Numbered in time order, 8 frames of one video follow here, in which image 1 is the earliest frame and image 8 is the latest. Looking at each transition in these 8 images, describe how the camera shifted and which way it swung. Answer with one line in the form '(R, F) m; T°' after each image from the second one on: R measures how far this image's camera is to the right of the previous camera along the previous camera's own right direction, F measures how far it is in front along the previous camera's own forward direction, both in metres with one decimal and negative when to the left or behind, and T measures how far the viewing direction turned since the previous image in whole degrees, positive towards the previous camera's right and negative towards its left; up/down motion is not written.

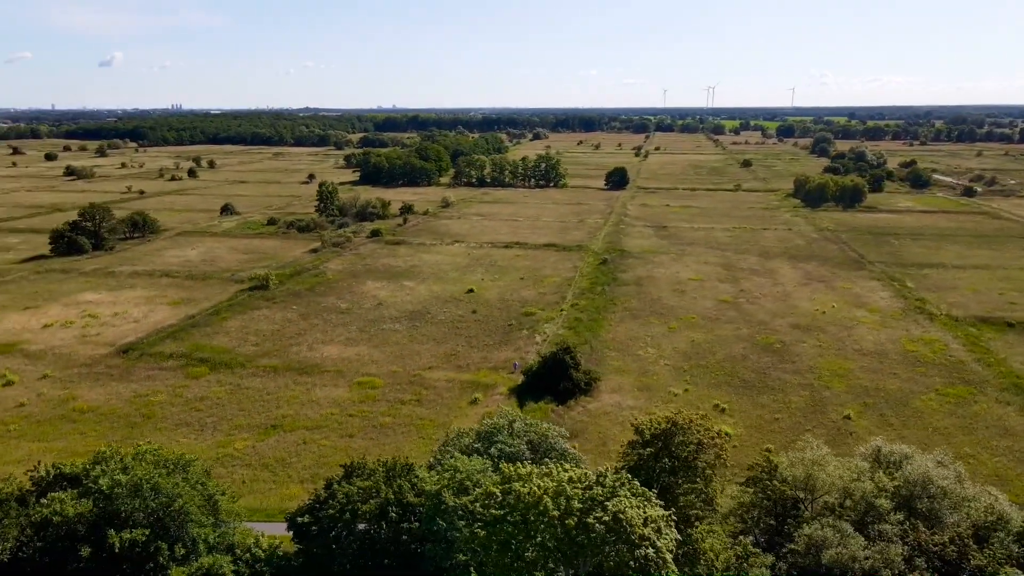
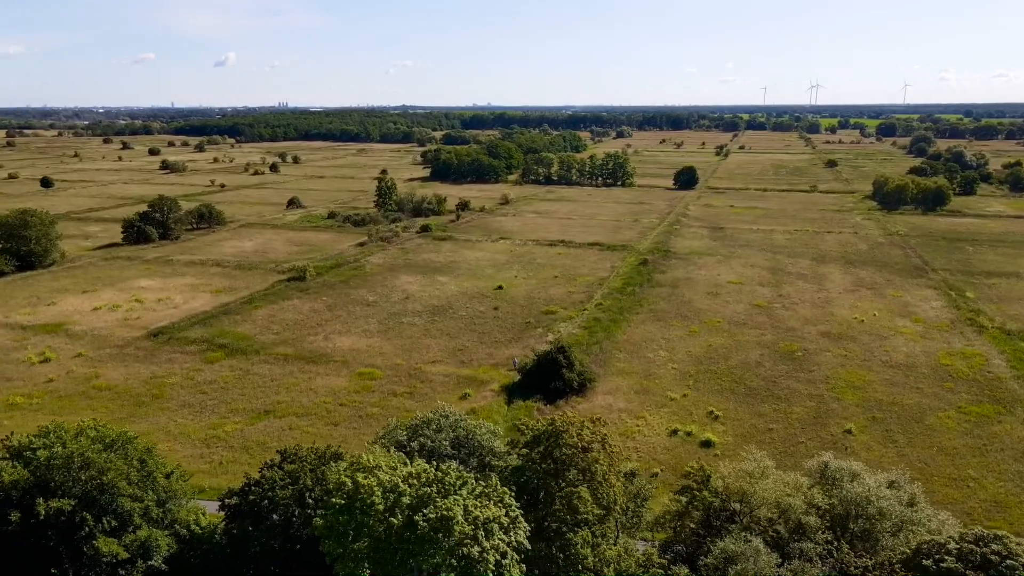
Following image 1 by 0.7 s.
(+3.7, +0.2) m; -7°
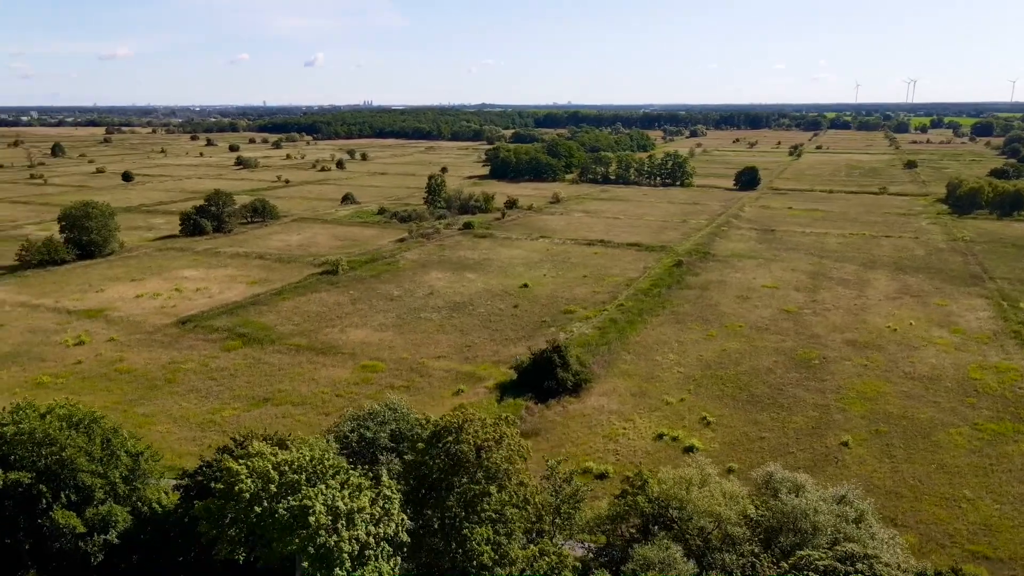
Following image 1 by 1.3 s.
(+3.1, +0.1) m; -6°
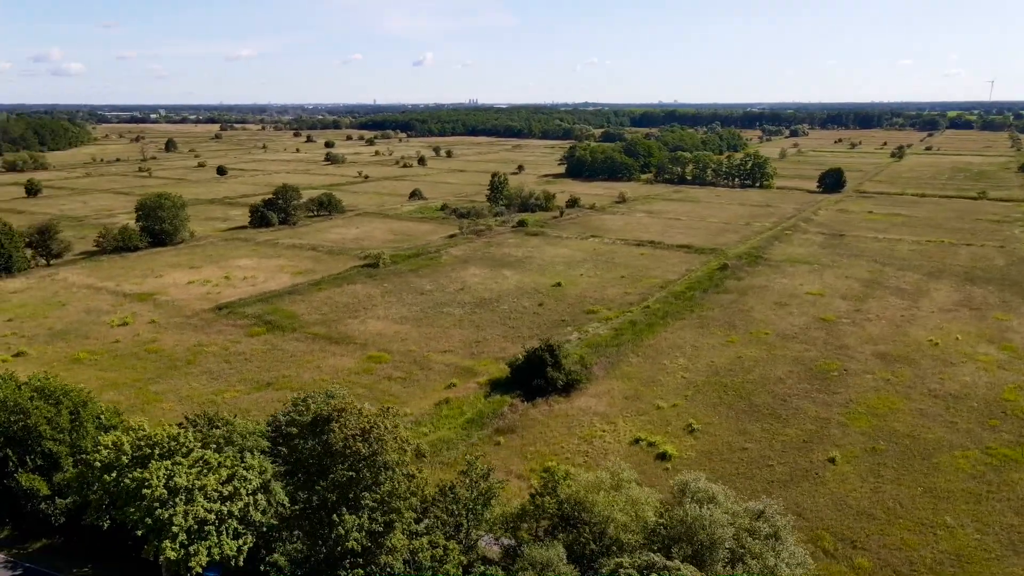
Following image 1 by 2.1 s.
(+4.1, +0.1) m; -7°
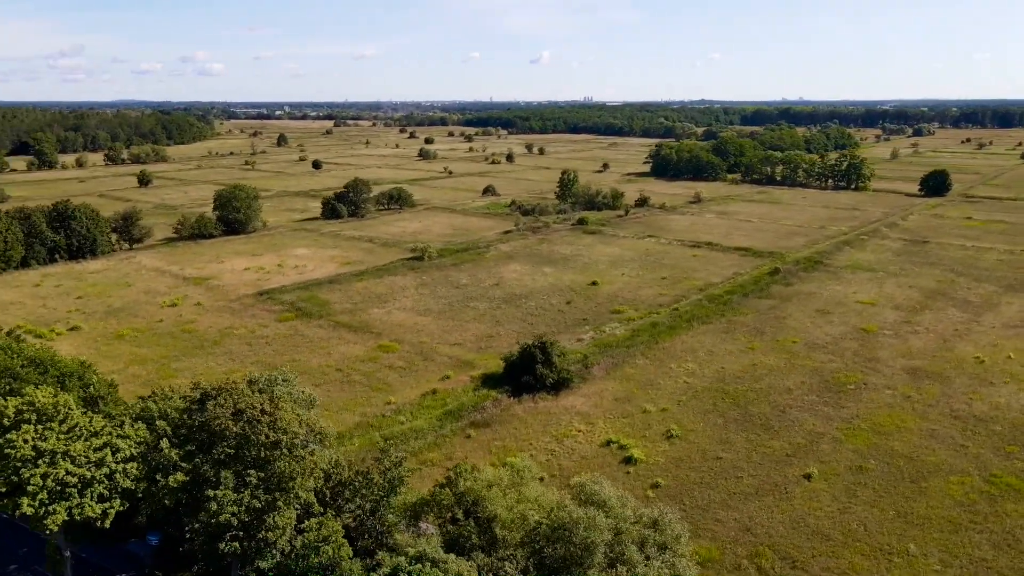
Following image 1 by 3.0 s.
(+4.5, +0.2) m; -8°
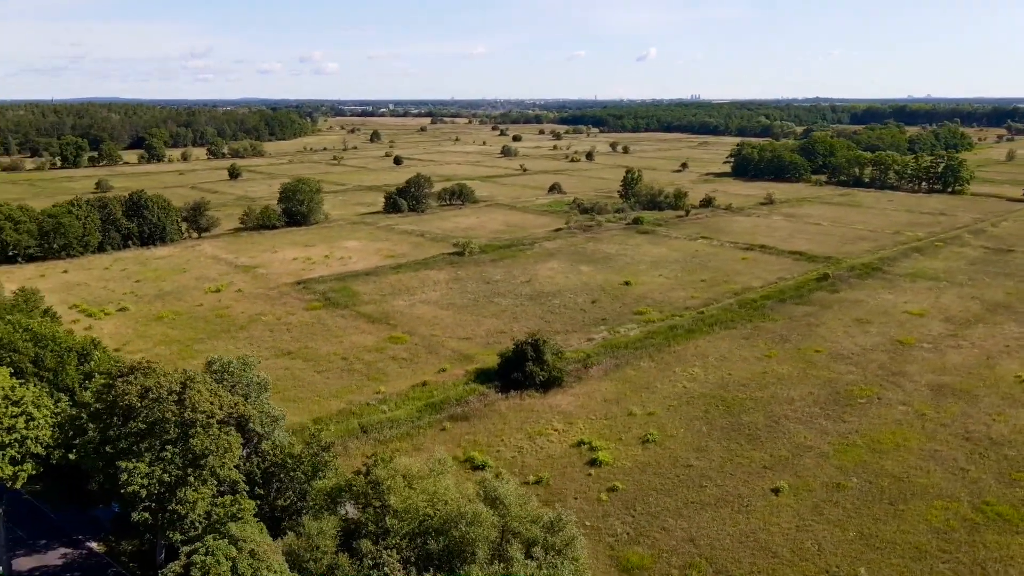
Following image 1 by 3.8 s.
(+4.1, +0.2) m; -7°
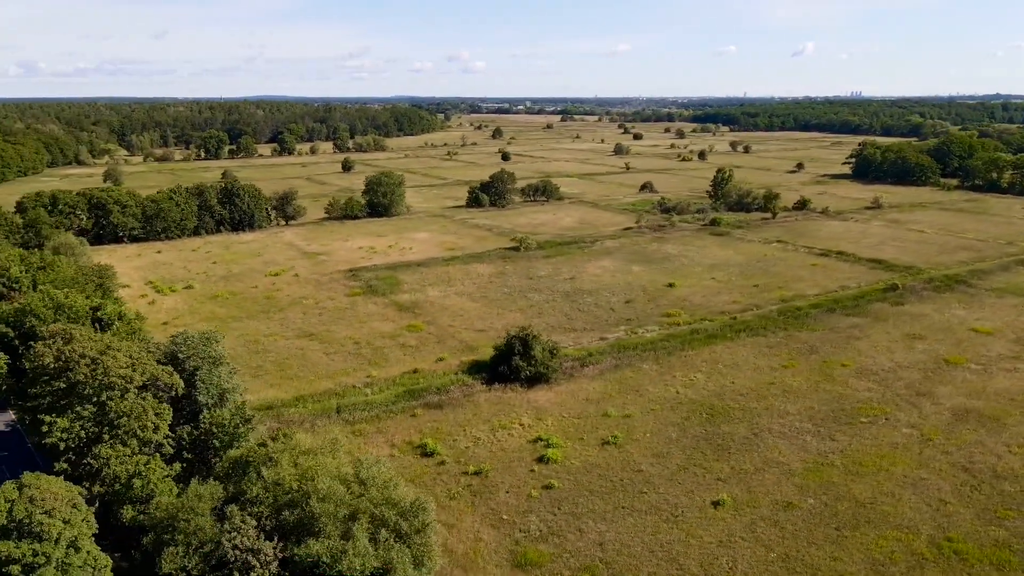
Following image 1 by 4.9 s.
(+5.7, +0.3) m; -10°
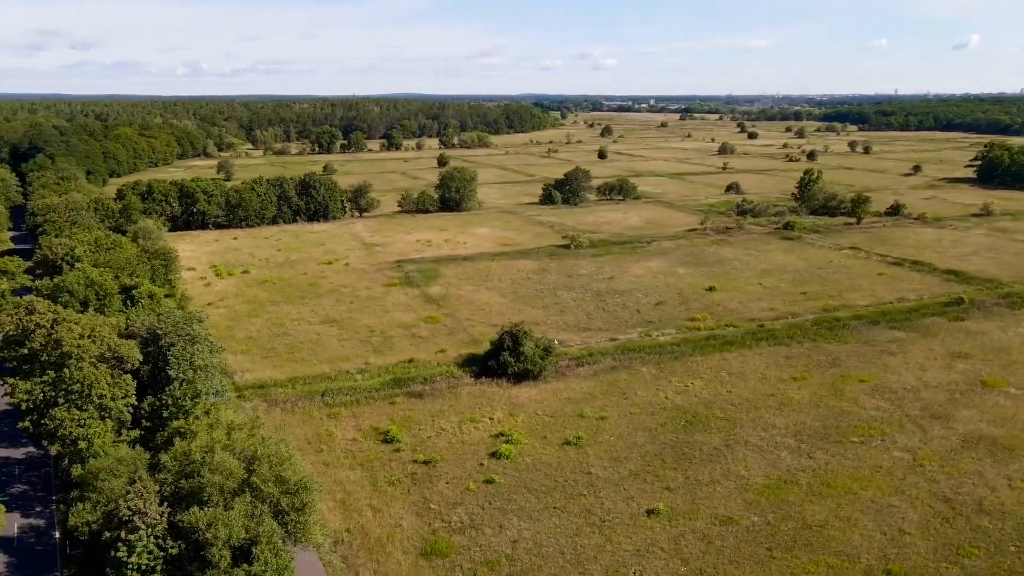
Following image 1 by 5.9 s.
(+5.1, +0.3) m; -9°
